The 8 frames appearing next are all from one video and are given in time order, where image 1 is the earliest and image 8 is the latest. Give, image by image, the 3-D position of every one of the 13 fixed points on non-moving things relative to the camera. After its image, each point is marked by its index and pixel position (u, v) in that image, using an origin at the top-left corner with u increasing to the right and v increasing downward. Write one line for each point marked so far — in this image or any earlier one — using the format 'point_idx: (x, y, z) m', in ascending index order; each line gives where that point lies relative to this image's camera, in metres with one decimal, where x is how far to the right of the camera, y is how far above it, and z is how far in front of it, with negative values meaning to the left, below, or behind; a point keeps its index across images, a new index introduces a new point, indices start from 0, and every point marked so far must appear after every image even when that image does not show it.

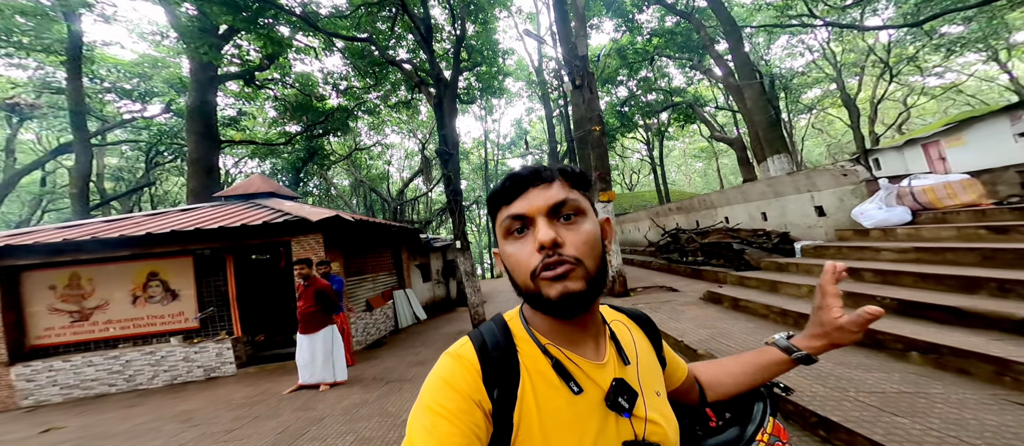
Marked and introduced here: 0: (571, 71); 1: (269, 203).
0: (+1.5, +3.8, +7.9) m
1: (-5.1, +0.4, +7.0) m
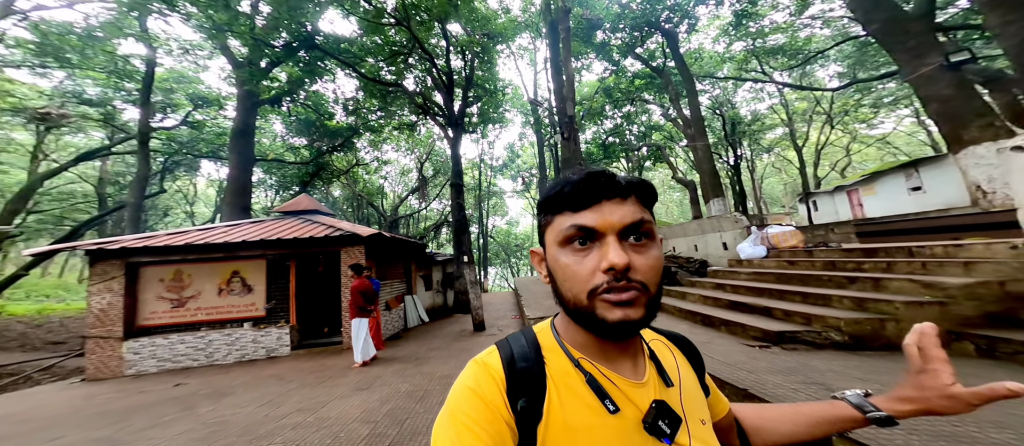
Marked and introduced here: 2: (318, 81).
0: (+1.5, +3.1, +10.3) m
1: (-5.2, +0.1, +8.9) m
2: (-8.8, +6.4, +14.9) m
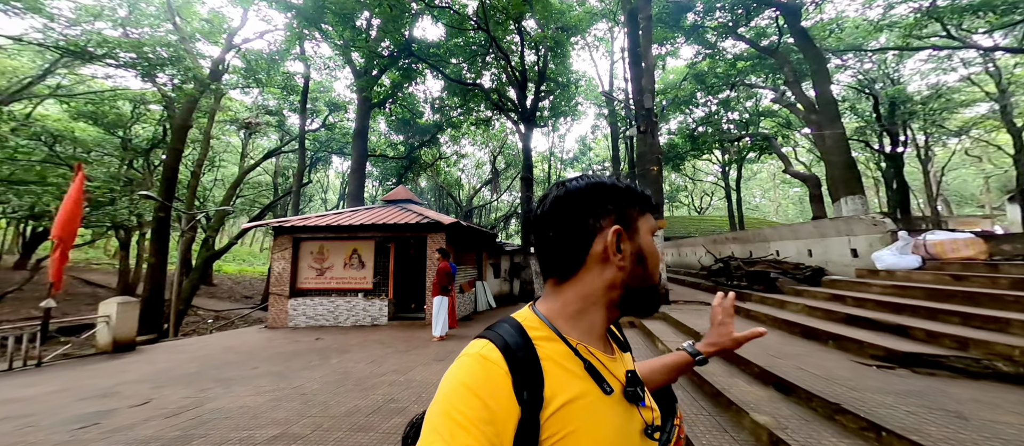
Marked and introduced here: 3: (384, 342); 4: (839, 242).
0: (+3.9, +3.2, +9.8) m
1: (-3.1, +0.5, +9.9) m
2: (-5.0, +7.0, +16.5) m
3: (-3.0, -2.7, +7.5) m
4: (+7.1, -0.4, +7.2) m
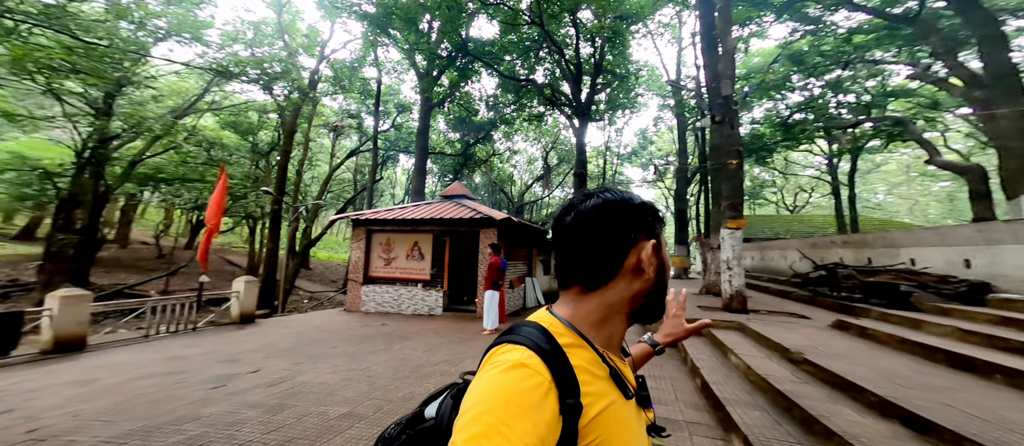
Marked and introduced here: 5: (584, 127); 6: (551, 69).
0: (+5.5, +3.2, +9.0) m
1: (-1.4, +0.6, +10.2) m
2: (-2.2, +7.3, +16.9) m
3: (-1.8, -2.6, +7.8) m
4: (+8.2, -0.5, +6.0) m
5: (+3.0, +3.8, +13.1) m
6: (+2.1, +7.4, +15.6) m
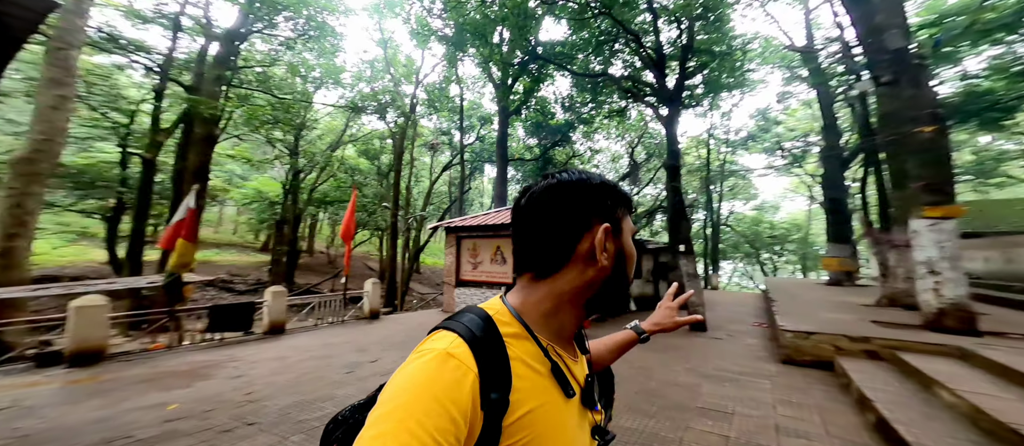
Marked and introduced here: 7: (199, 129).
0: (+7.1, +3.4, +7.5) m
1: (+0.8, +0.5, +10.4) m
2: (+1.5, +7.1, +17.2) m
3: (0.0, -2.7, +8.2) m
4: (+9.1, -0.2, +3.9) m
5: (+5.7, +3.9, +12.1) m
6: (+5.4, +7.4, +14.9) m
7: (-10.7, +3.4, +12.1) m
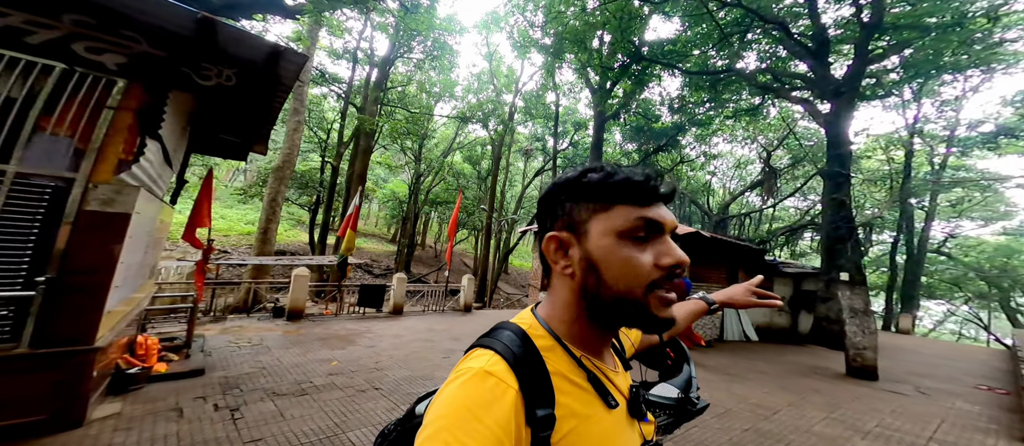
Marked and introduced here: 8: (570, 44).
0: (+9.0, +2.8, +5.4) m
1: (+3.6, +0.2, +9.9) m
2: (+6.4, +6.6, +16.3) m
3: (+2.0, -2.9, +7.9) m
4: (+9.7, -0.8, +1.3) m
5: (+8.9, +3.3, +10.2) m
6: (+9.5, +6.7, +13.0) m
7: (-6.9, +3.7, +14.7) m
8: (+2.2, +7.1, +13.1) m
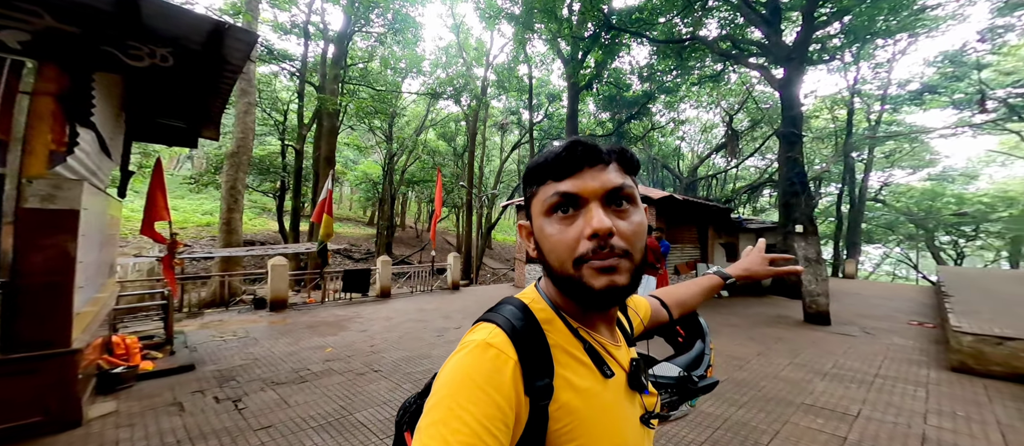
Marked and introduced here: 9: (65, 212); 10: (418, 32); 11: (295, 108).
0: (+8.5, +3.7, +5.8) m
1: (+2.9, +1.1, +10.0) m
2: (+4.9, +8.0, +16.2) m
3: (+1.7, -2.2, +8.2) m
4: (+9.8, -0.1, +2.0) m
5: (+8.1, +4.5, +10.5) m
6: (+8.3, +8.1, +13.1) m
7: (-8.1, +4.2, +13.9) m
8: (+1.0, +8.1, +12.7) m
9: (-4.7, +0.1, +3.4) m
10: (-4.4, +9.2, +15.7) m
11: (-13.0, +6.8, +19.5) m
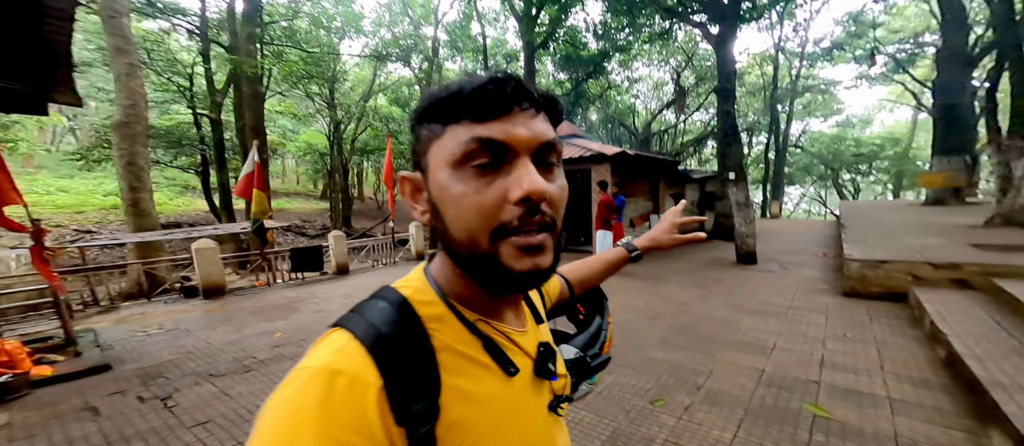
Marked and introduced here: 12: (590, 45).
0: (+7.6, +4.7, +6.3) m
1: (+1.6, +2.2, +10.1) m
2: (+2.6, +9.8, +15.7) m
3: (+0.8, -1.4, +8.4) m
4: (+9.4, +0.6, +3.1) m
5: (+6.5, +5.9, +10.8) m
6: (+6.3, +9.7, +13.0) m
7: (-9.9, +5.1, +12.3) m
8: (-0.9, +9.3, +11.8) m
9: (-5.1, +0.2, +2.8) m
10: (-6.7, +10.3, +14.0) m
11: (-15.5, +7.9, +17.1) m
12: (+4.1, +9.8, +18.7) m
